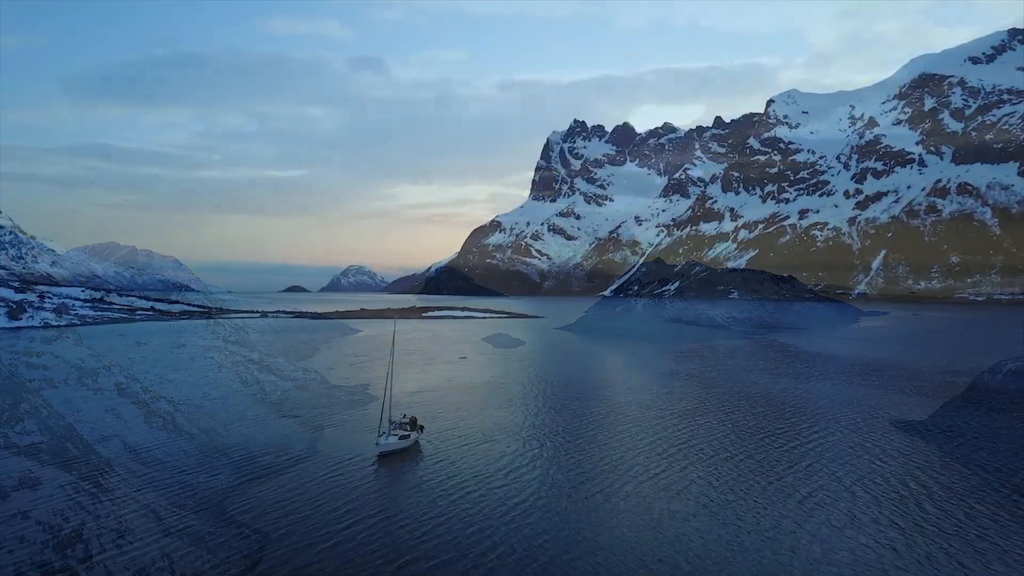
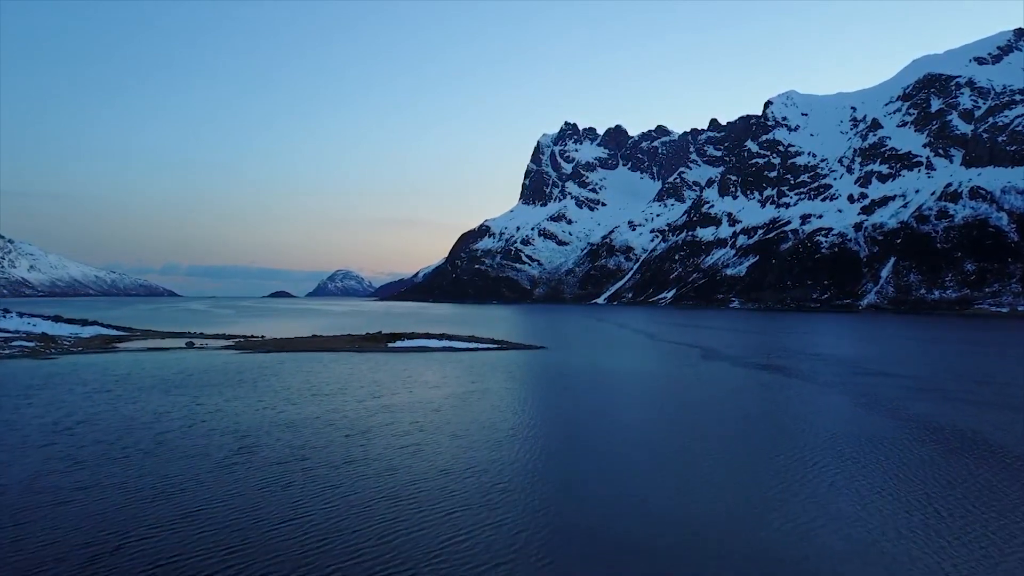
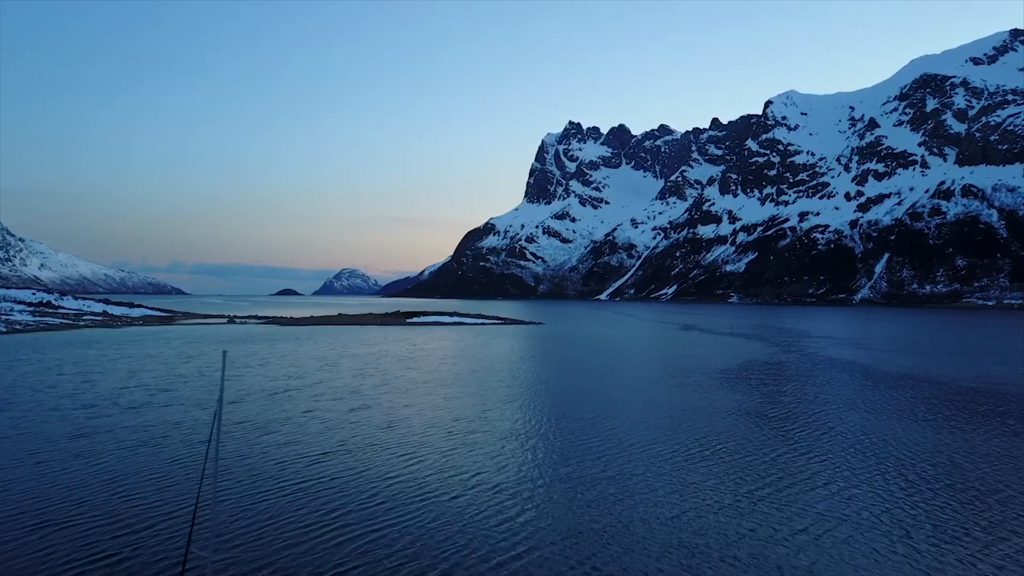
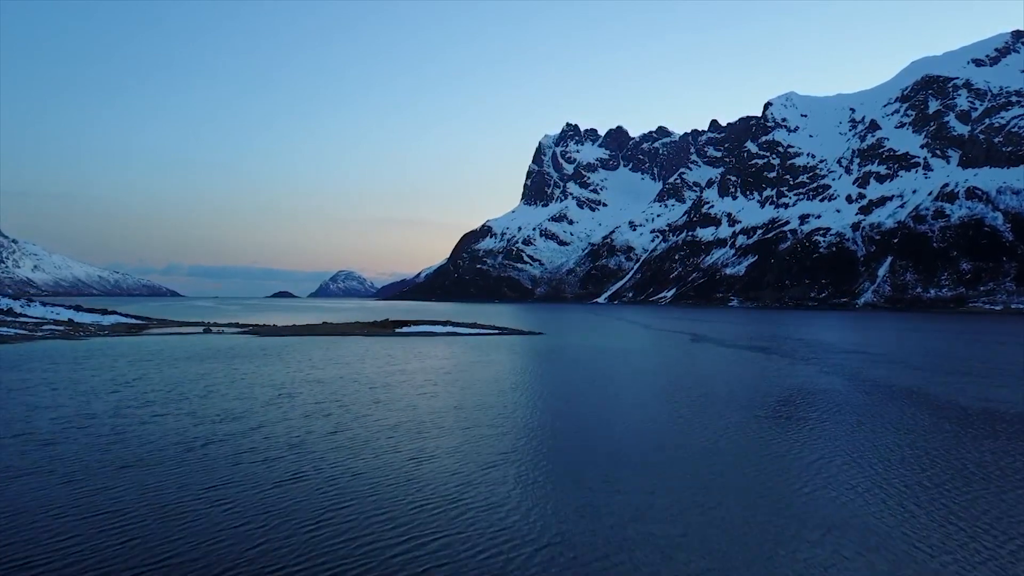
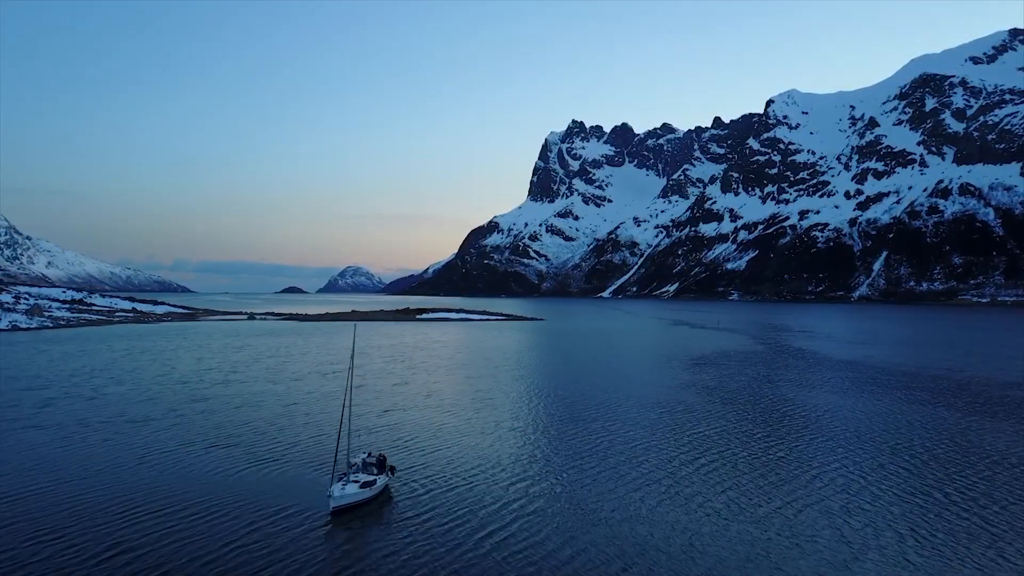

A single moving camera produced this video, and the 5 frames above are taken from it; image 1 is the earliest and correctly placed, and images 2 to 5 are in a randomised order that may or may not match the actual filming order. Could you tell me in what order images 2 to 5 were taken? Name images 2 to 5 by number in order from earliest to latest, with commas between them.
5, 3, 4, 2
